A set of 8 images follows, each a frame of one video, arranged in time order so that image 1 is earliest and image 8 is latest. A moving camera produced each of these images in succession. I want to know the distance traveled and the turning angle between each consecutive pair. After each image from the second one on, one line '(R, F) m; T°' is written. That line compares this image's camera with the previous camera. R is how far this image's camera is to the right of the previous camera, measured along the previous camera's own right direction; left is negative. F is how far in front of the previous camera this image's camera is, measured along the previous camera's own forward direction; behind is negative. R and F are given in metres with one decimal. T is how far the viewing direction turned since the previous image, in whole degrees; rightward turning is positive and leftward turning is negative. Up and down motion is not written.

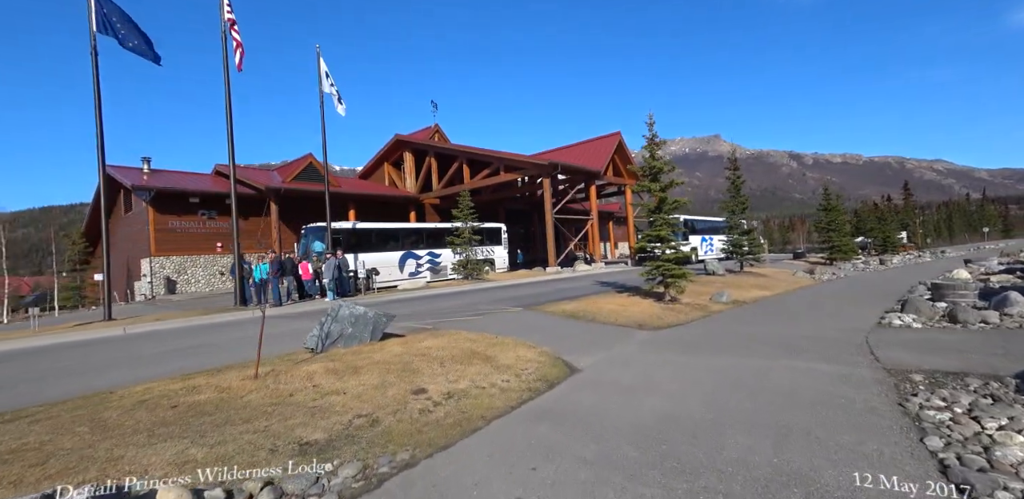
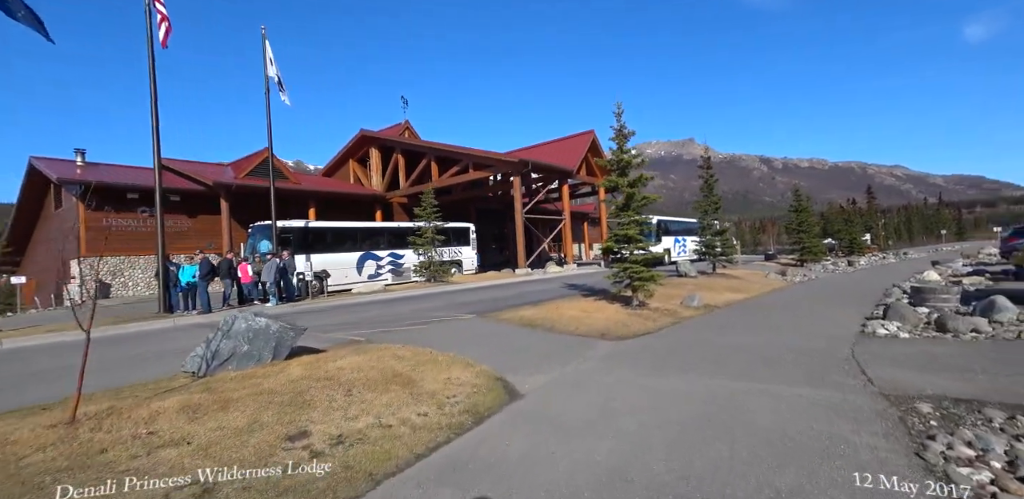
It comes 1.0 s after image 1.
(+0.6, +1.2) m; +3°
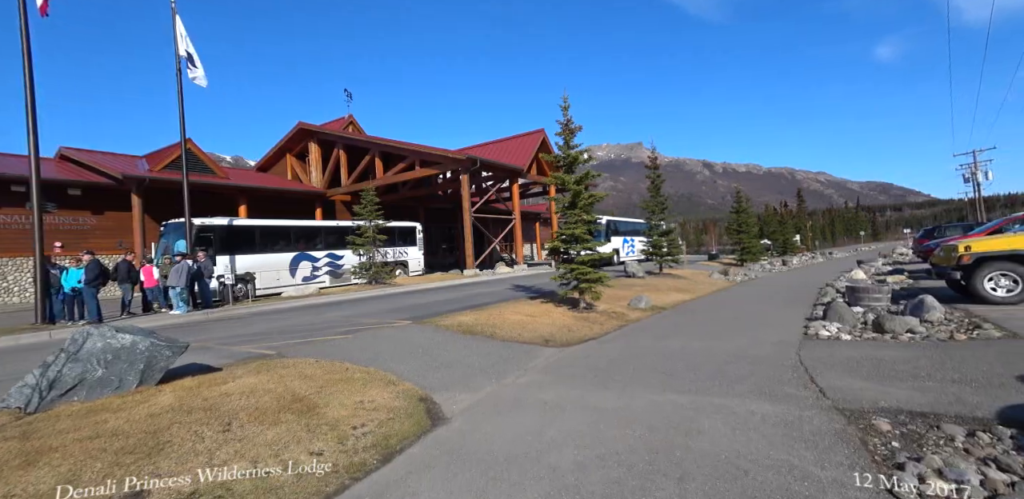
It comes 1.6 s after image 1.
(+0.3, +0.8) m; +6°
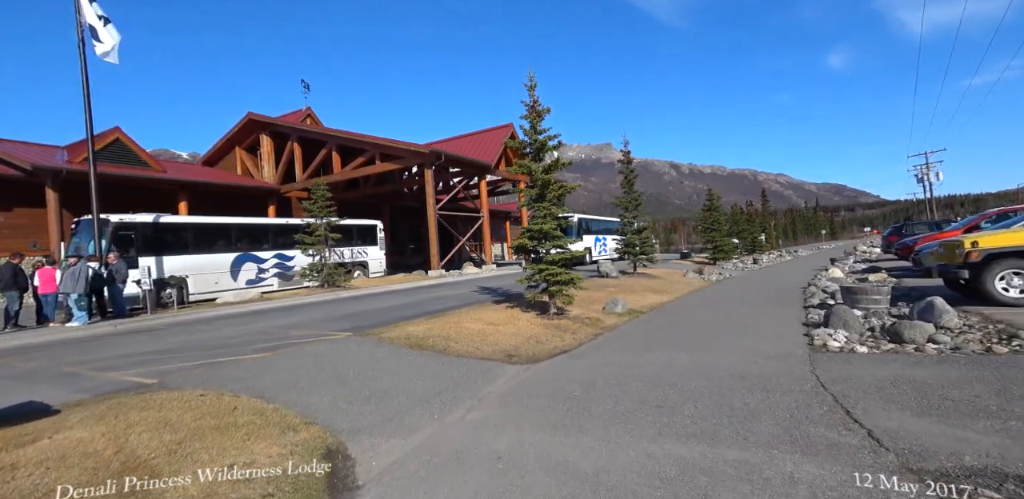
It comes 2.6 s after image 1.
(+0.3, +1.6) m; +3°
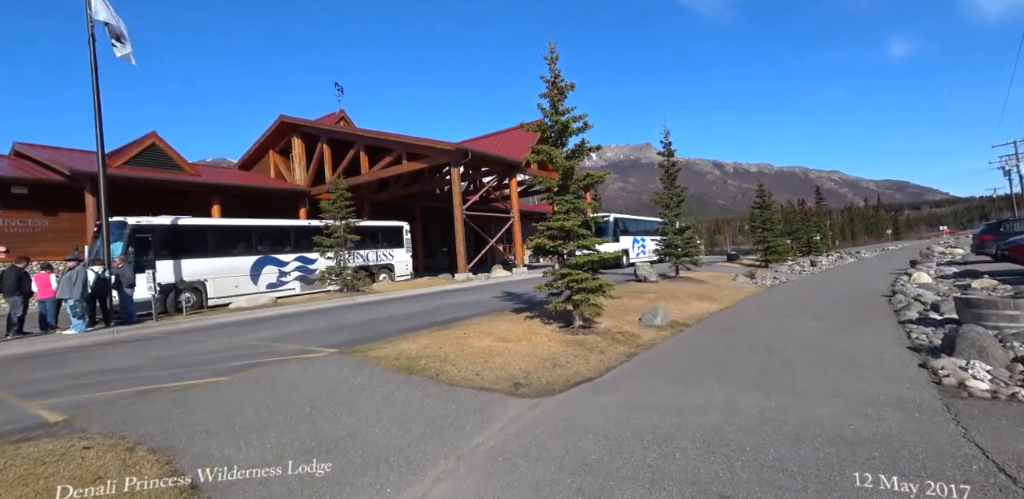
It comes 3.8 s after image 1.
(+0.4, +1.7) m; -5°
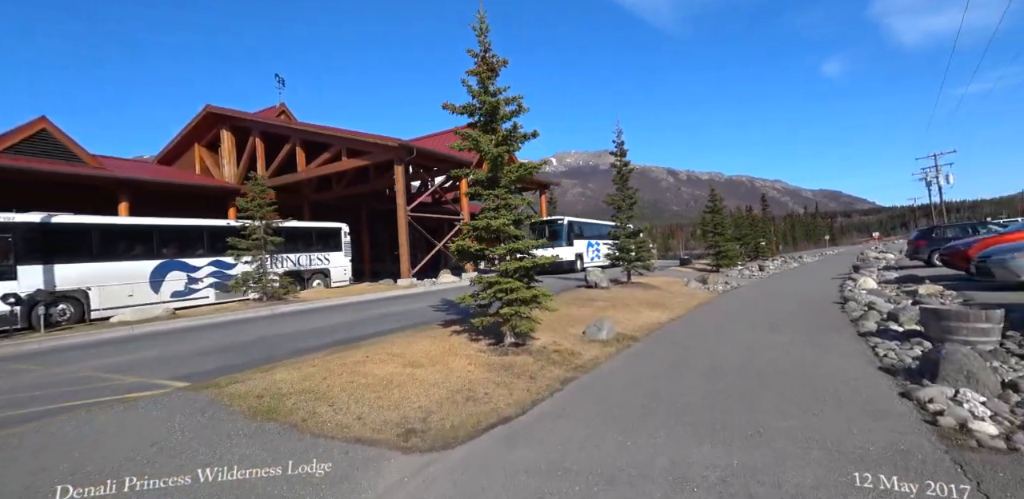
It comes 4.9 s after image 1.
(+0.7, +1.5) m; +5°
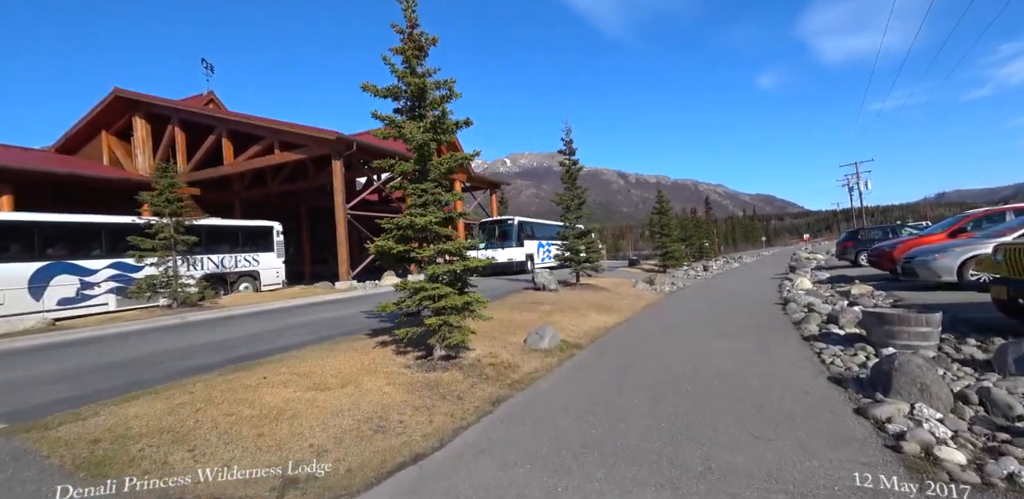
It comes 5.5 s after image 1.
(+0.4, +0.8) m; +6°
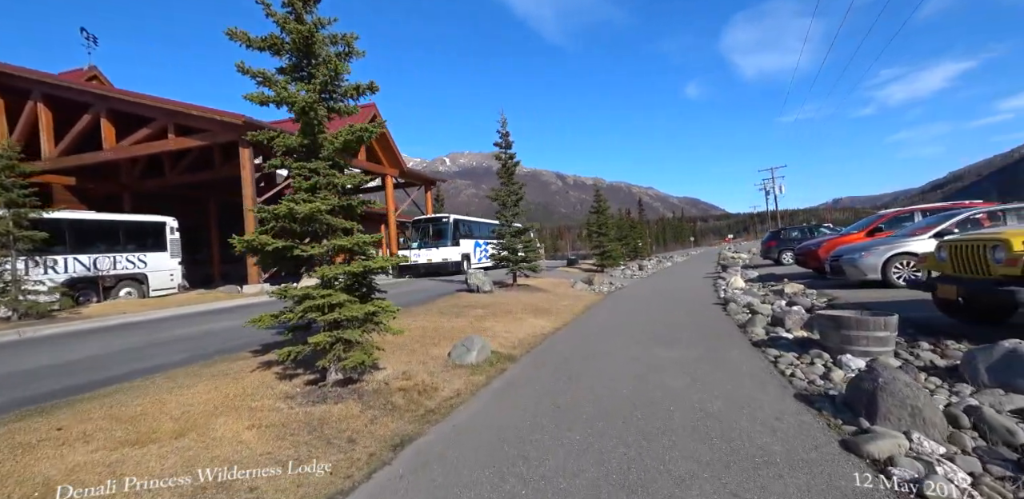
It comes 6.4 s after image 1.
(+0.3, +1.3) m; +7°
